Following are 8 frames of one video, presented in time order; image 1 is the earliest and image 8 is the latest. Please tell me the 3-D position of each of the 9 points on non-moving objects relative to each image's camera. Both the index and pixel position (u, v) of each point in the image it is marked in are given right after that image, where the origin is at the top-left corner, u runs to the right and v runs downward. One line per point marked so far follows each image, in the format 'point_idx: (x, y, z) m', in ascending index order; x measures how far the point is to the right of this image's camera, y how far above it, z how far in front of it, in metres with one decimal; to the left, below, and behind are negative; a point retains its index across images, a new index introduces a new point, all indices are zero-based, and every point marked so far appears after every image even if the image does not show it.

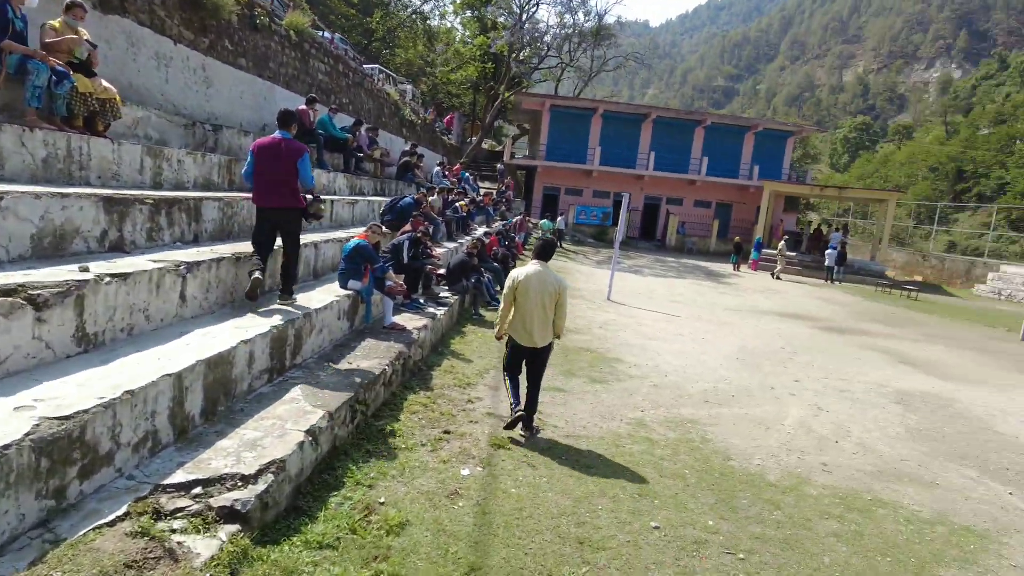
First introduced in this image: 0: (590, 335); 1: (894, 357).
0: (+1.3, -0.8, +10.9) m
1: (+6.9, -1.2, +11.9) m
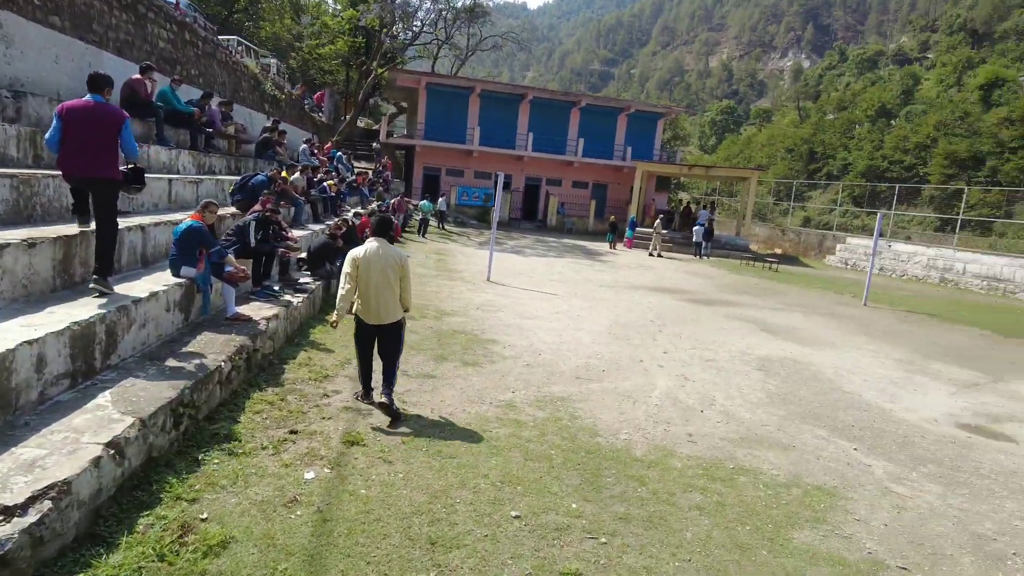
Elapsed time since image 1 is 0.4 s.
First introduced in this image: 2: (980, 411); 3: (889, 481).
0: (-0.8, -0.5, +10.6) m
1: (+4.6, -0.7, +12.6) m
2: (+5.7, -1.5, +8.0) m
3: (+3.0, -1.5, +5.2) m
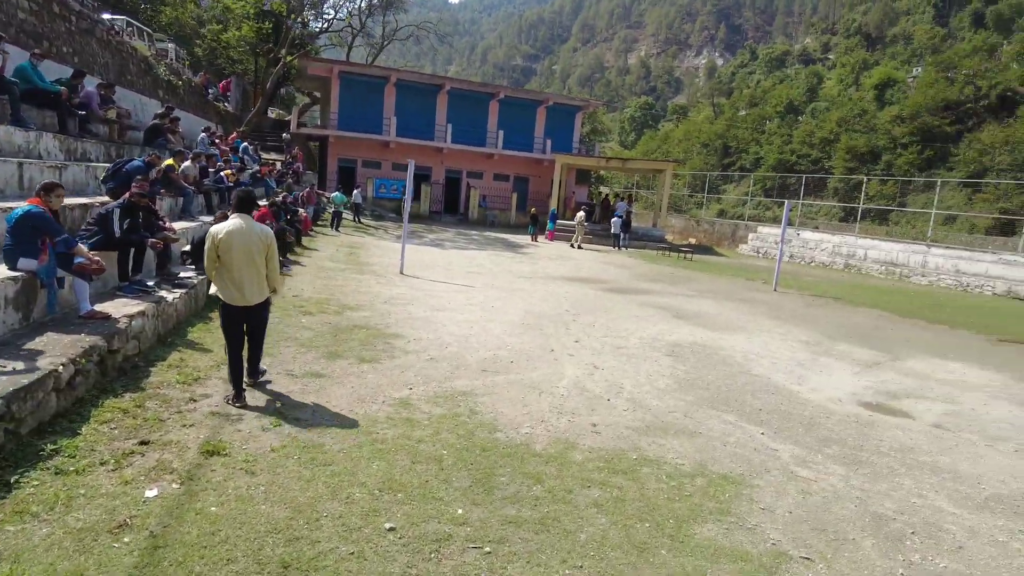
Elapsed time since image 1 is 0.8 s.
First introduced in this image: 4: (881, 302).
0: (-2.1, -0.3, +10.0) m
1: (+3.0, -0.5, +12.6) m
2: (+4.5, -1.2, +8.2) m
3: (+2.2, -1.4, +5.1) m
4: (+9.8, -0.4, +17.7) m
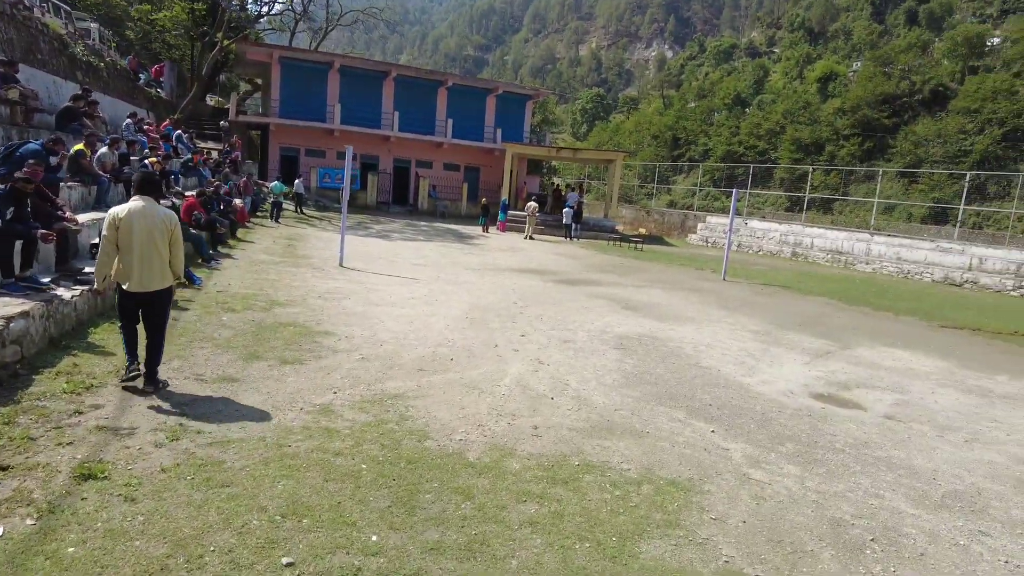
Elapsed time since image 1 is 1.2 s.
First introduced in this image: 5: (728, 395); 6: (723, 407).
0: (-3.0, -0.3, +9.4) m
1: (+2.0, -0.3, +12.3) m
2: (+3.8, -1.1, +8.0) m
3: (+1.7, -1.3, +4.8) m
4: (+8.5, 0.0, +17.8) m
5: (+2.2, -1.1, +6.6) m
6: (+2.0, -1.1, +6.2) m
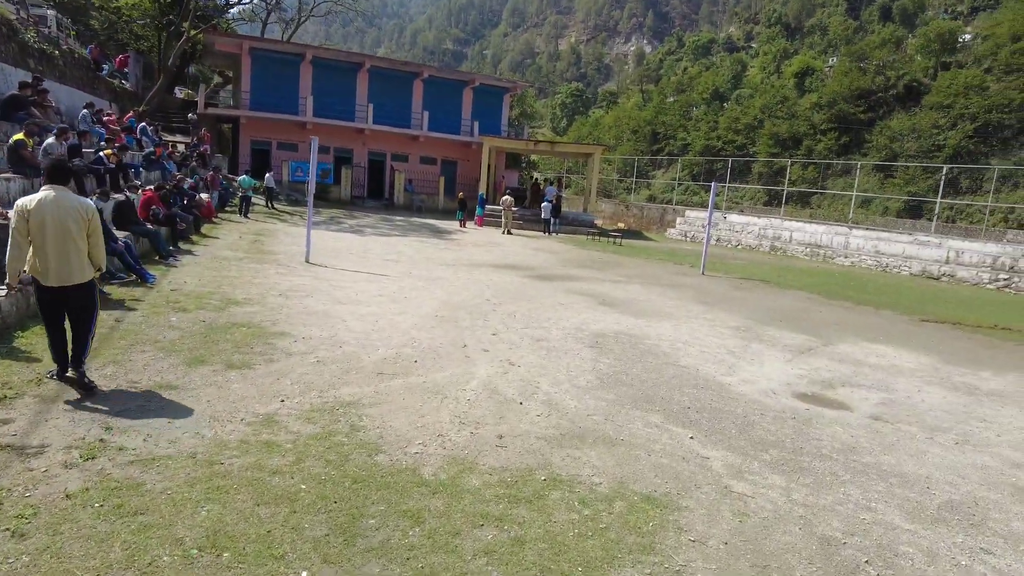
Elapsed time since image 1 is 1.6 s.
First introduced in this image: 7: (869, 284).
0: (-3.4, -0.2, +8.8) m
1: (+1.5, -0.2, +11.9) m
2: (+3.5, -1.0, +7.7) m
3: (+1.4, -1.3, +4.4) m
4: (+7.8, +0.1, +17.6) m
5: (+1.9, -1.0, +6.3) m
6: (+1.7, -1.1, +5.8) m
7: (+10.2, +0.1, +18.9) m
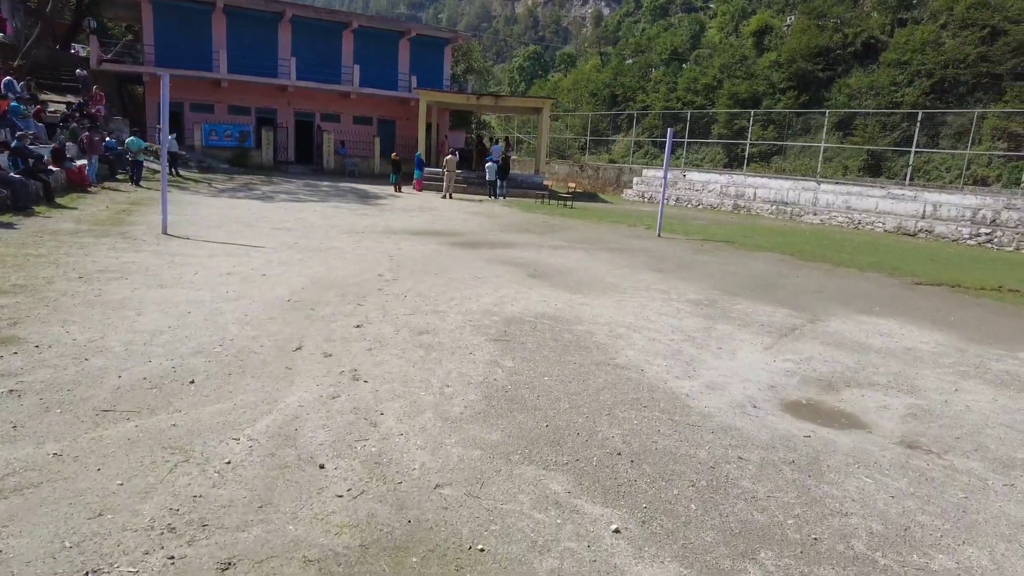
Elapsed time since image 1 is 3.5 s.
0: (-4.5, -0.1, +6.2) m
1: (+0.2, +0.3, +9.5) m
2: (+2.4, -0.7, +5.4) m
3: (+0.5, -1.1, +2.1) m
4: (+6.2, +1.0, +15.5) m
5: (+0.8, -0.8, +3.9) m
6: (+0.7, -0.9, +3.5) m
7: (+8.4, +1.2, +16.9) m
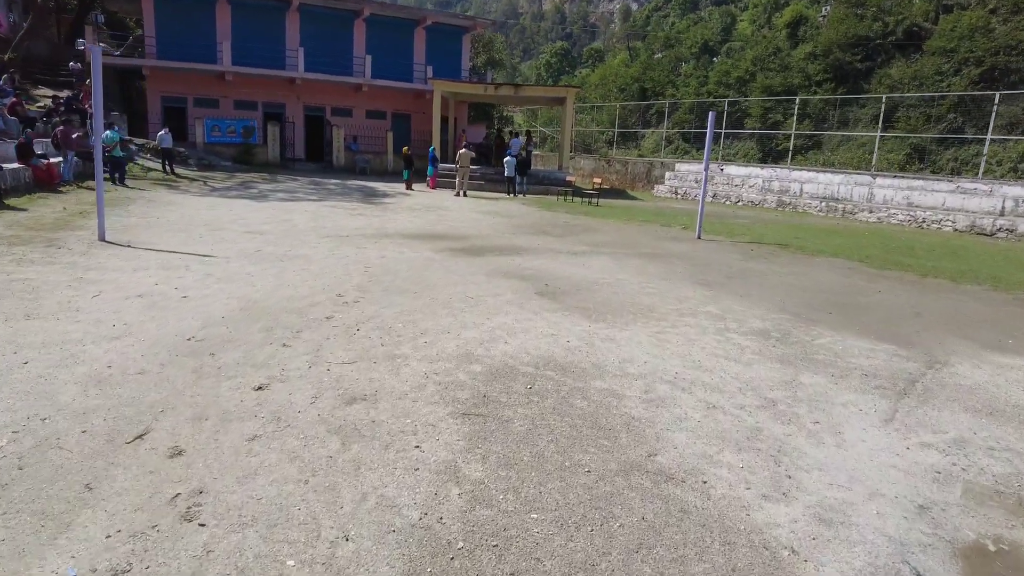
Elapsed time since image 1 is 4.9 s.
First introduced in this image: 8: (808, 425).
0: (-4.6, -0.3, +4.3) m
1: (+0.2, 0.0, +7.4) m
2: (+2.3, -0.9, +3.3) m
3: (+0.3, -1.4, 0.0) m
4: (+6.5, +0.8, +13.2) m
5: (+0.7, -1.1, +1.9) m
6: (+0.5, -1.1, +1.4) m
7: (+8.8, +1.0, +14.5) m
8: (+1.7, -0.8, +3.9) m
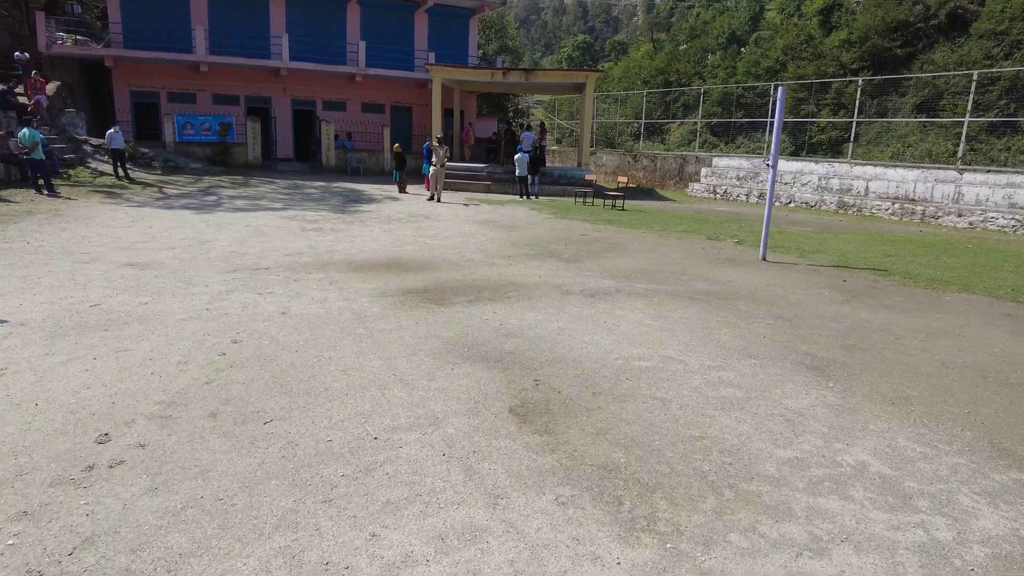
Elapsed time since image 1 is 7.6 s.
0: (-5.0, -1.0, +1.2) m
1: (0.0, -0.6, +4.1) m
2: (+1.9, -1.6, -0.1) m
3: (-0.2, -2.1, -3.3) m
4: (+6.4, +0.3, +9.6) m
5: (+0.2, -1.7, -1.5) m
6: (0.0, -1.8, -1.9) m
7: (+8.8, +0.4, +10.8) m
8: (+1.3, -1.4, +0.5) m
